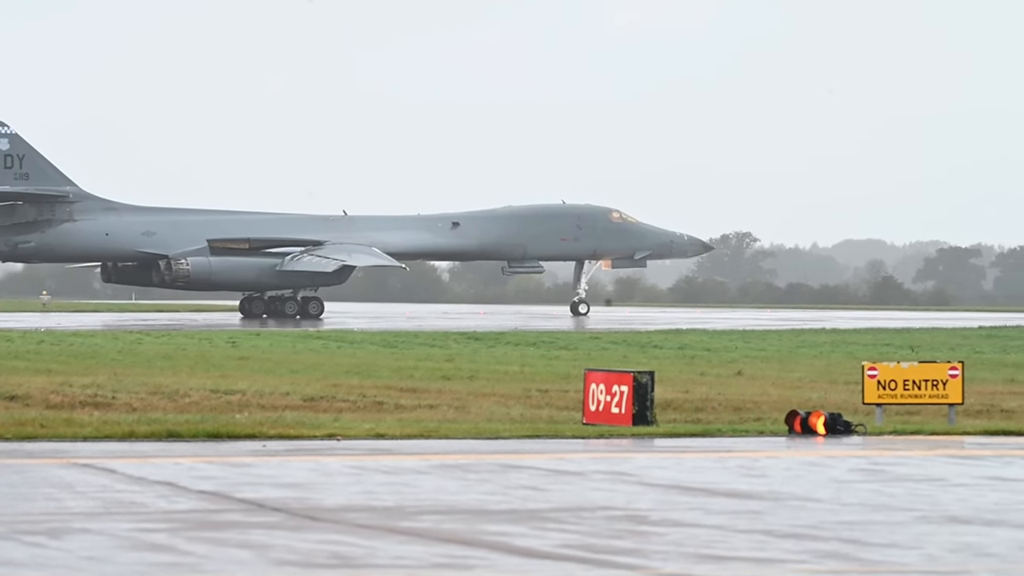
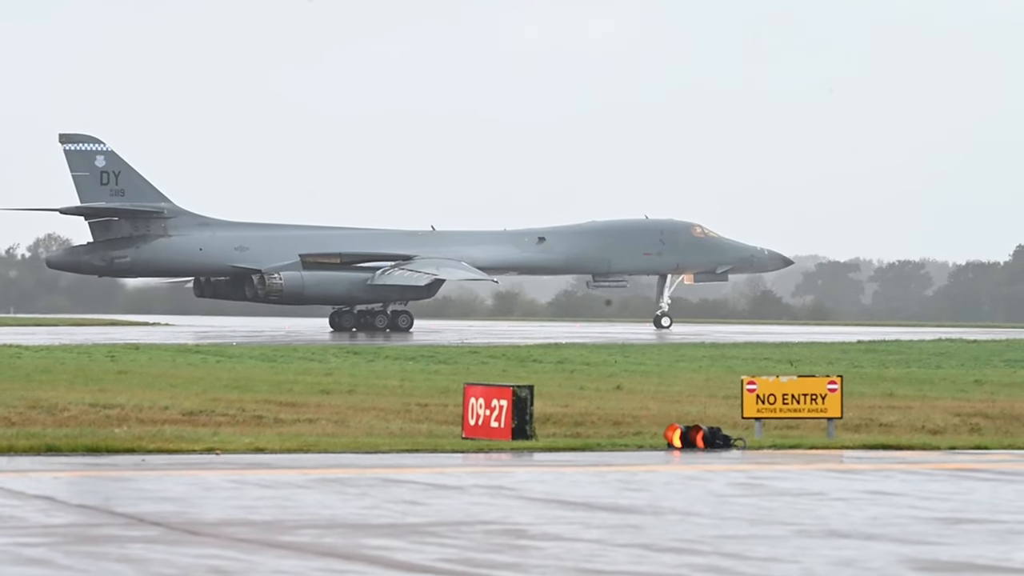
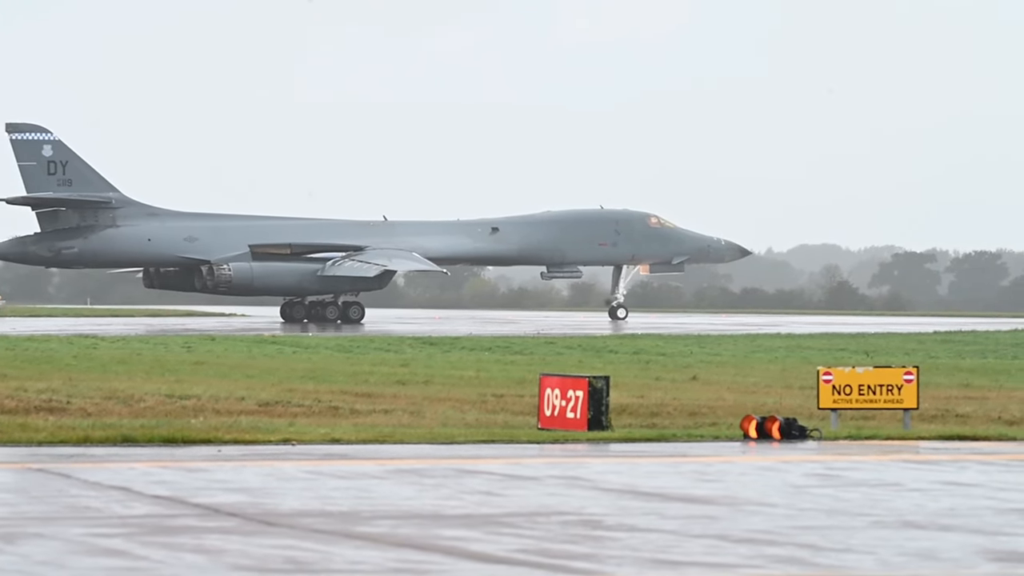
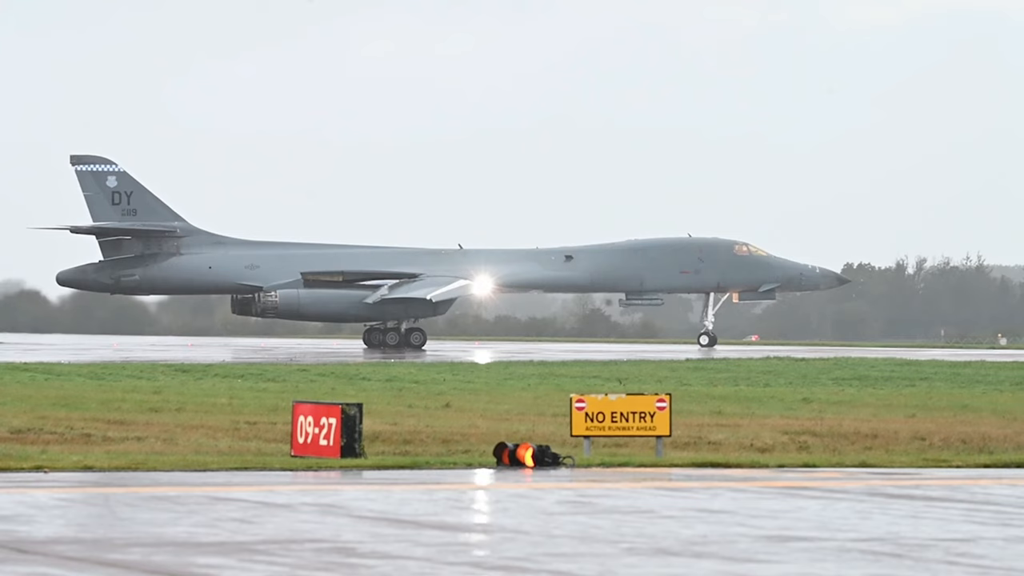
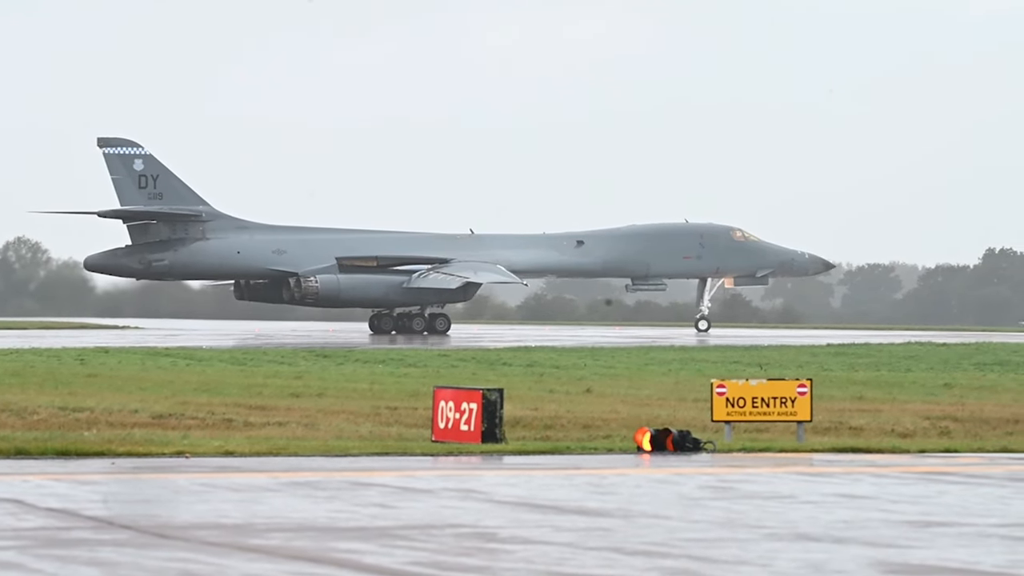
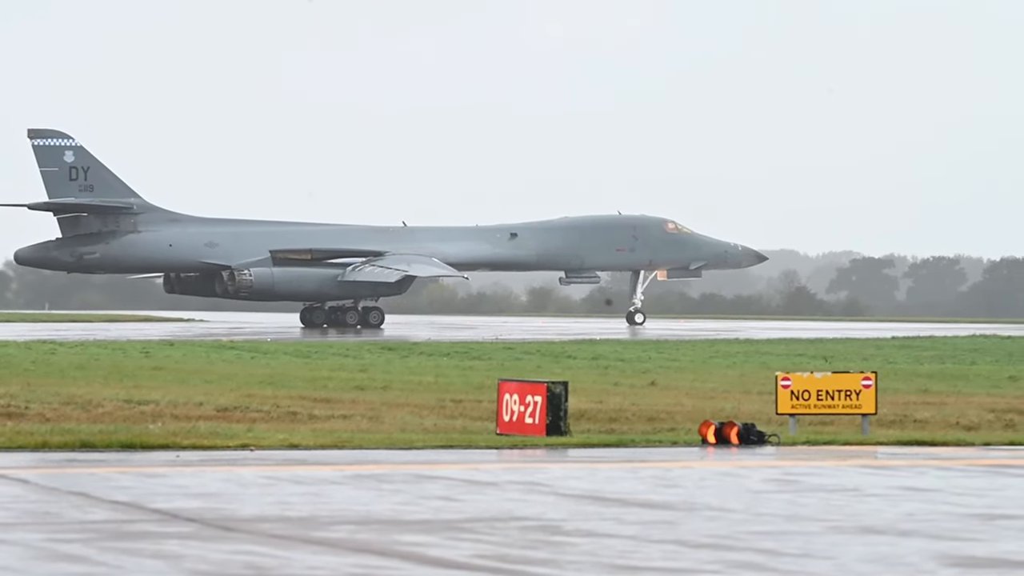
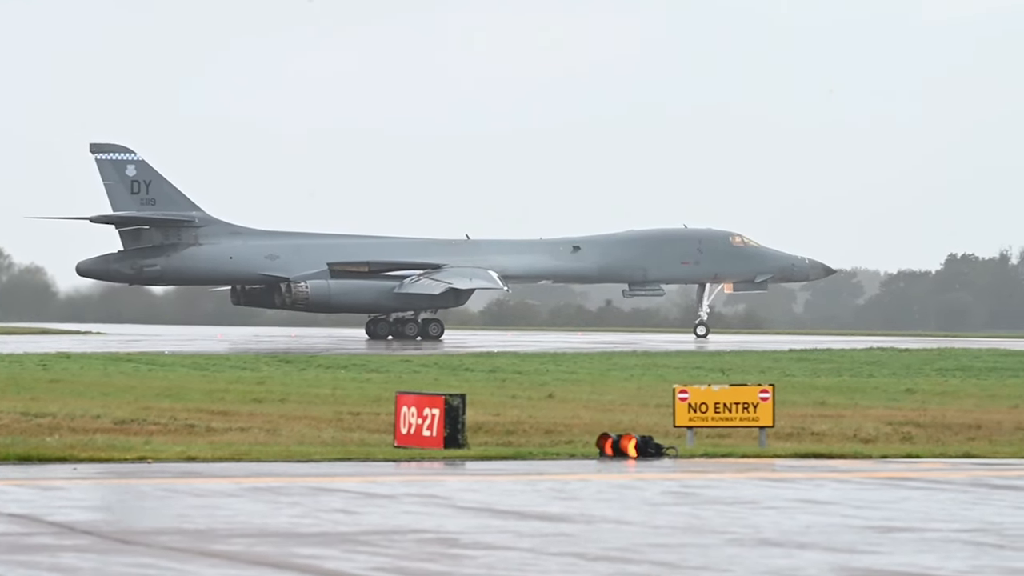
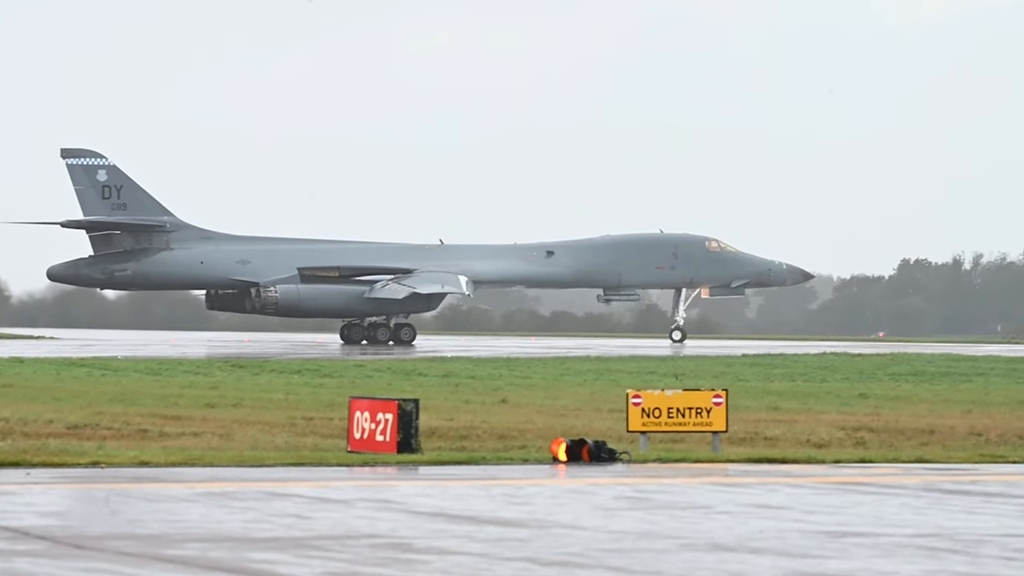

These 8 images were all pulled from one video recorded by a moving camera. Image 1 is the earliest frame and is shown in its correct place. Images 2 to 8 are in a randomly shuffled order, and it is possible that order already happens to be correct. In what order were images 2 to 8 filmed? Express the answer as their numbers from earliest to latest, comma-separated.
3, 6, 2, 5, 7, 8, 4
